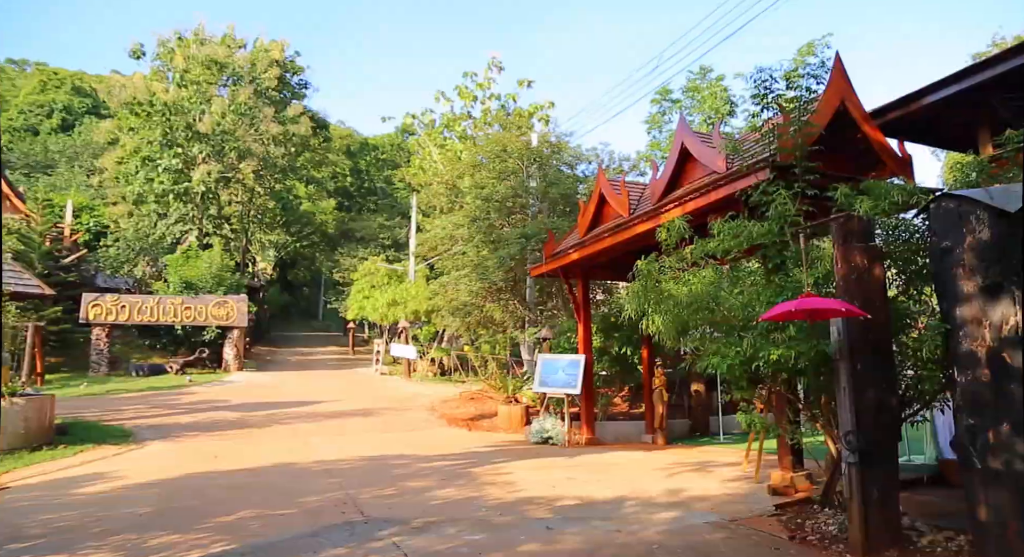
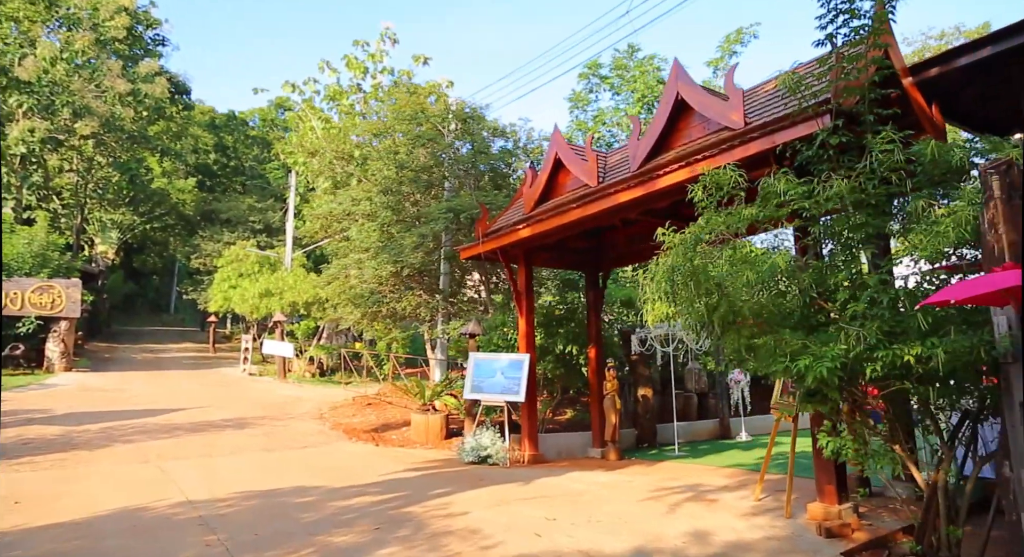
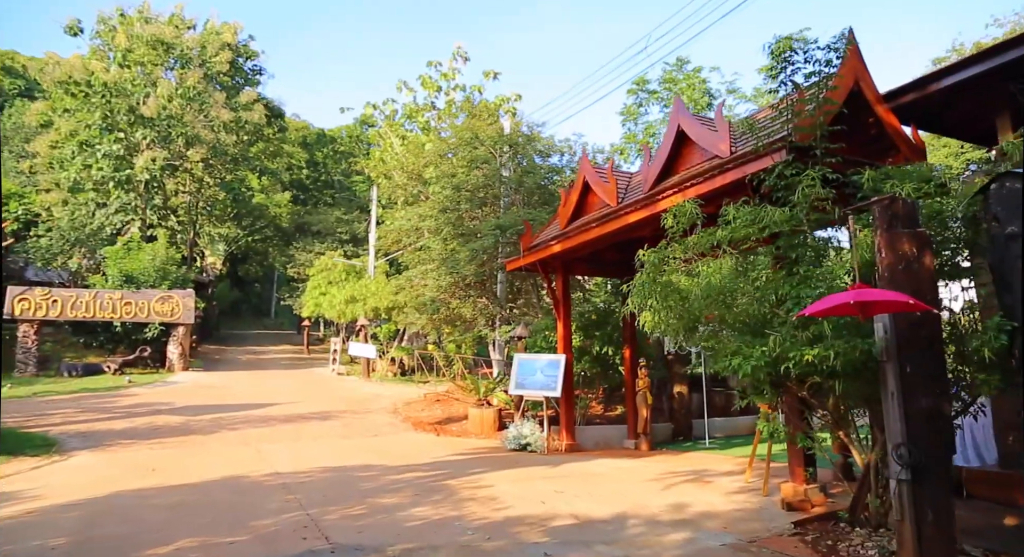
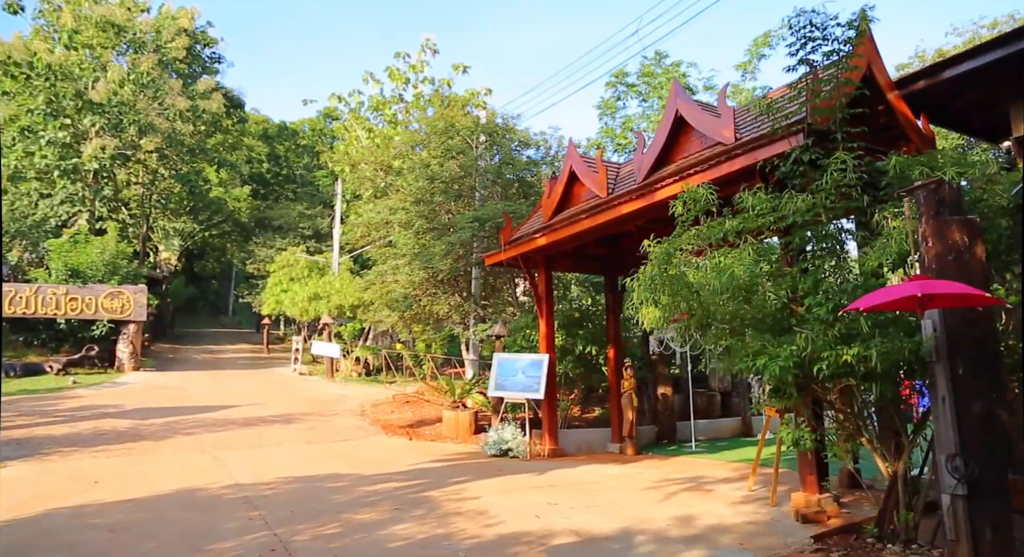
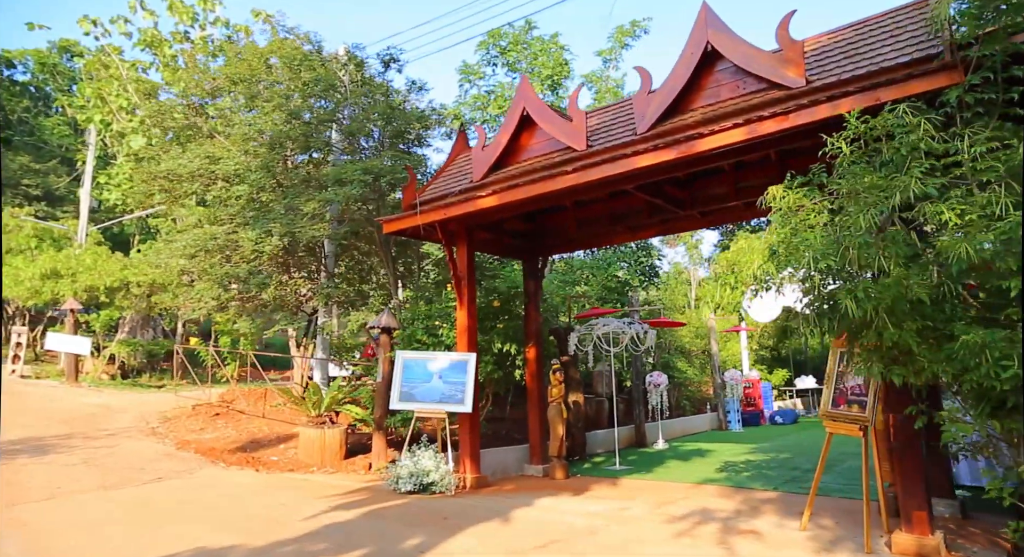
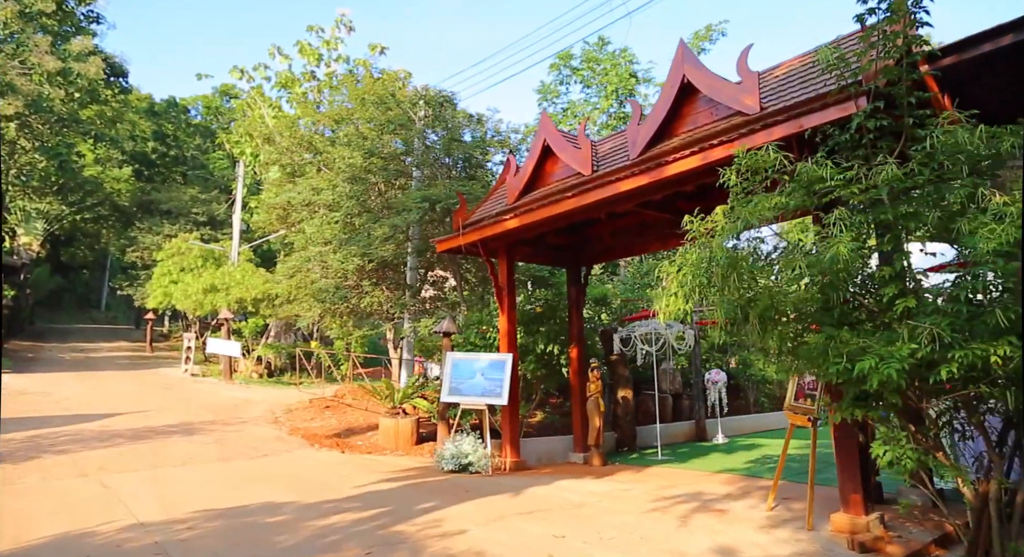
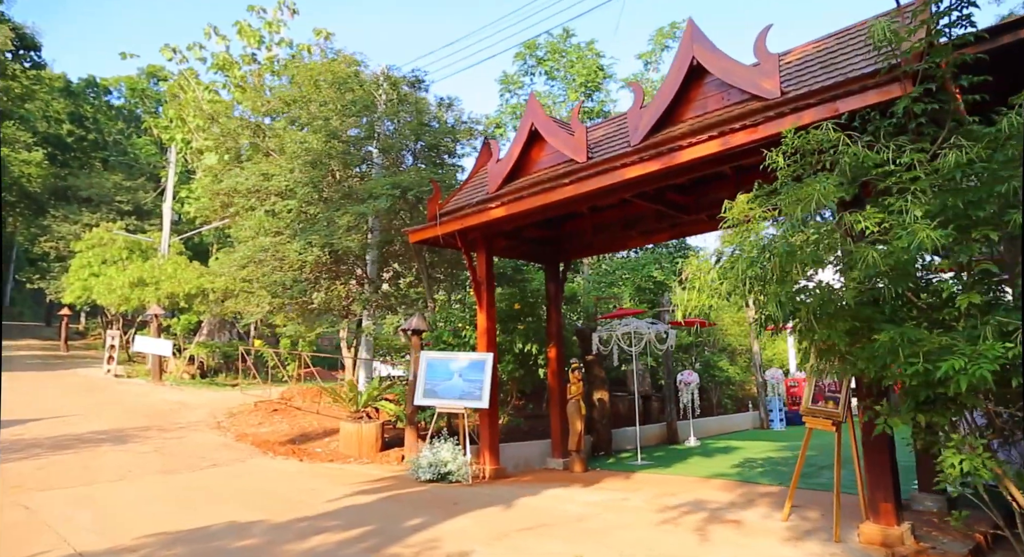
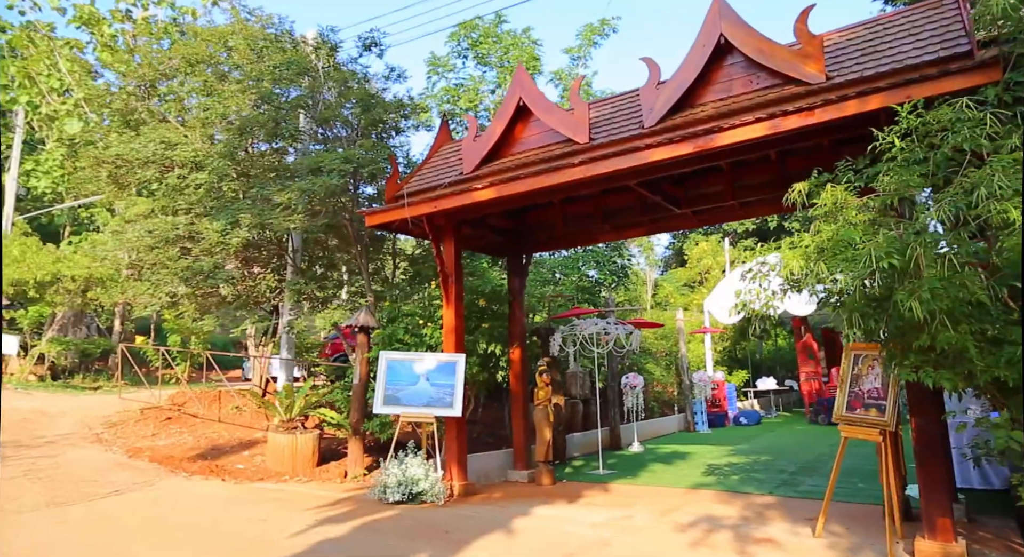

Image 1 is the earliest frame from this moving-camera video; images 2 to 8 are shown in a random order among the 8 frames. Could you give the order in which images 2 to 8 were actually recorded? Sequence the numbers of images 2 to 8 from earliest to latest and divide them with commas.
3, 4, 2, 6, 7, 5, 8
